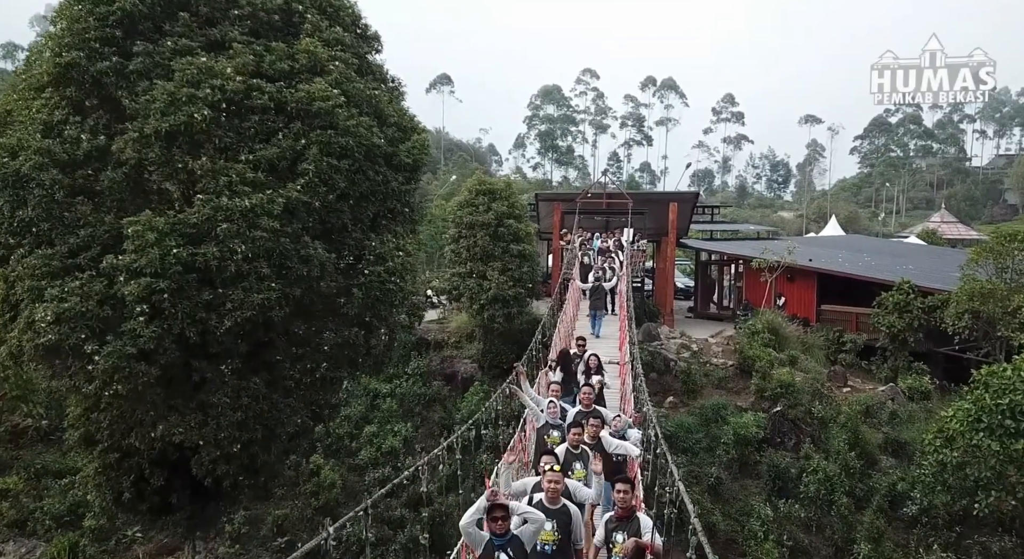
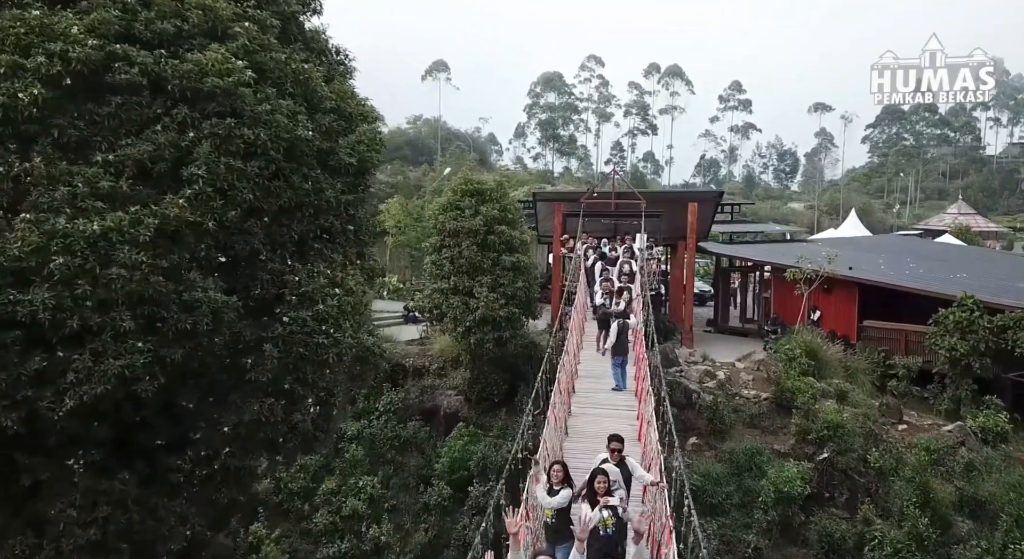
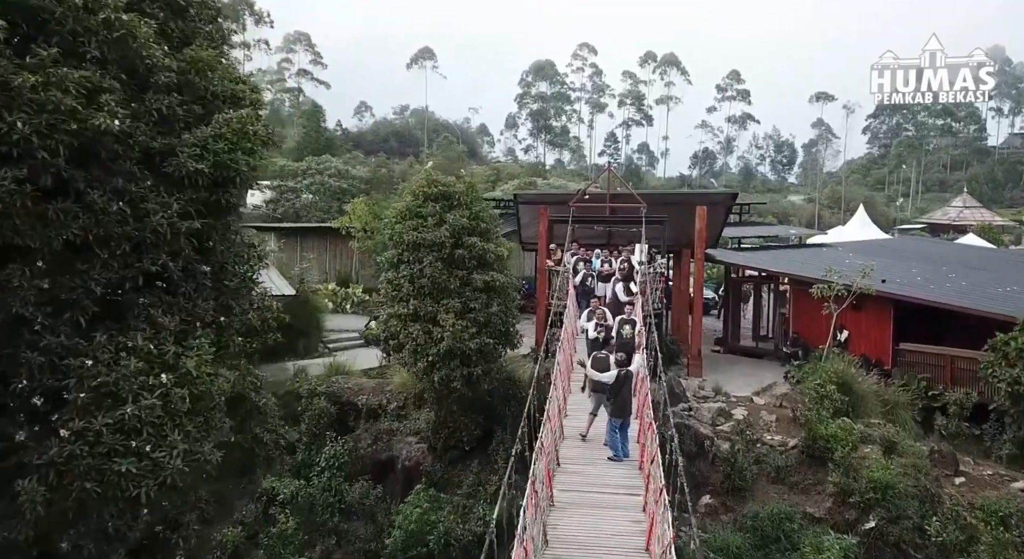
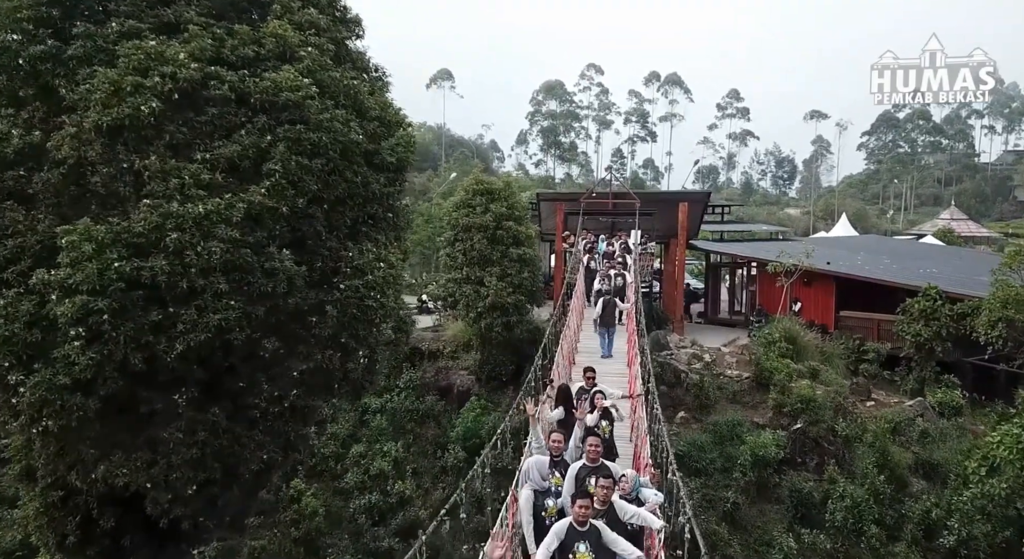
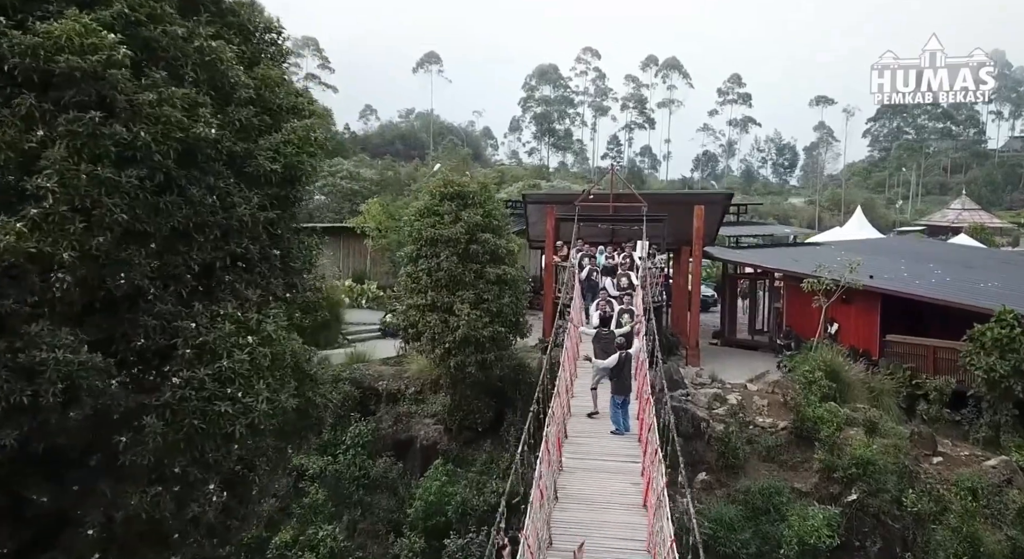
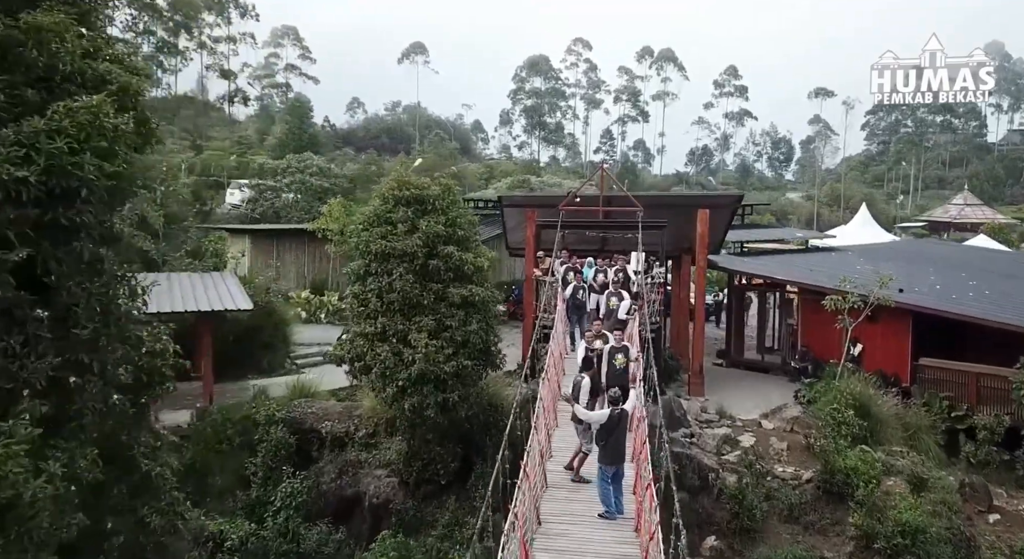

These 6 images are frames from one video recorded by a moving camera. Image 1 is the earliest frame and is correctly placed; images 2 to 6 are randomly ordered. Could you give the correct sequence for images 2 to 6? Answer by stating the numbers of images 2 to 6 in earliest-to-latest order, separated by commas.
4, 2, 5, 3, 6
